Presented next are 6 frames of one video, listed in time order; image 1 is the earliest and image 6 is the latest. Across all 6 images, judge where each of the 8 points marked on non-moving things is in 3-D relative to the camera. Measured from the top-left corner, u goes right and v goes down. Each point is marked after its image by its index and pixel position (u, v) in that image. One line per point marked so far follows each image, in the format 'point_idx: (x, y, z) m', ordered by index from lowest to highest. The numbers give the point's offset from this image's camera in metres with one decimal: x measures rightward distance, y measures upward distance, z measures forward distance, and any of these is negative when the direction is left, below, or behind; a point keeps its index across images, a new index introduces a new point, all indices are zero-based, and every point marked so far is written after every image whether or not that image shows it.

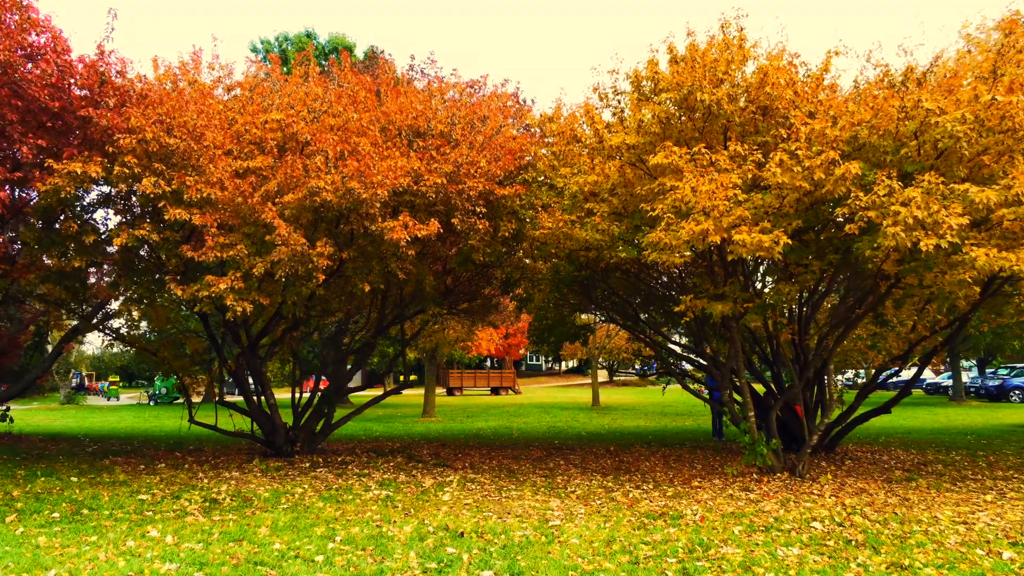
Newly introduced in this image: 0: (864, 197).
0: (+4.0, +1.0, +8.7) m
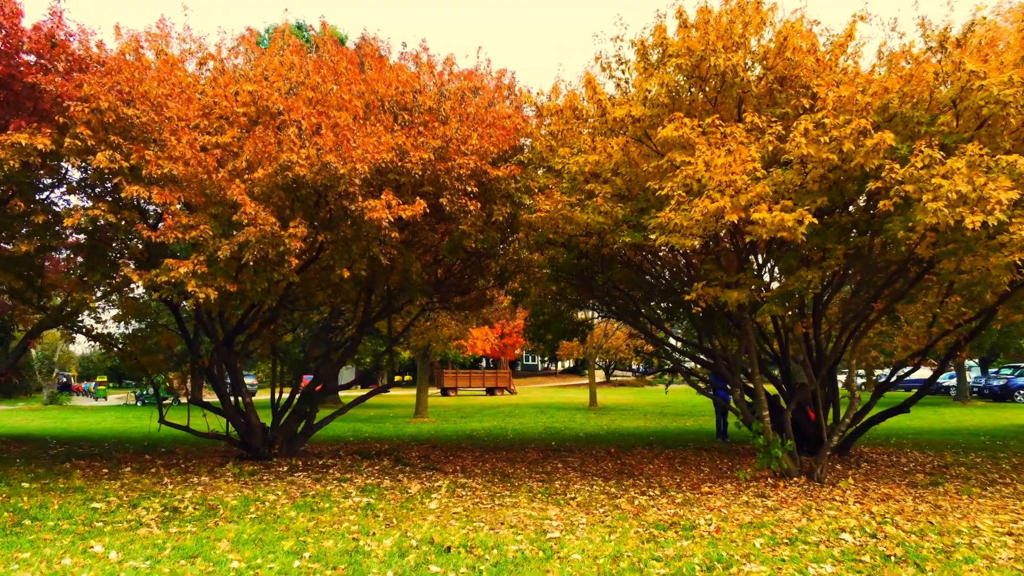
0: (+3.9, +1.2, +7.7) m
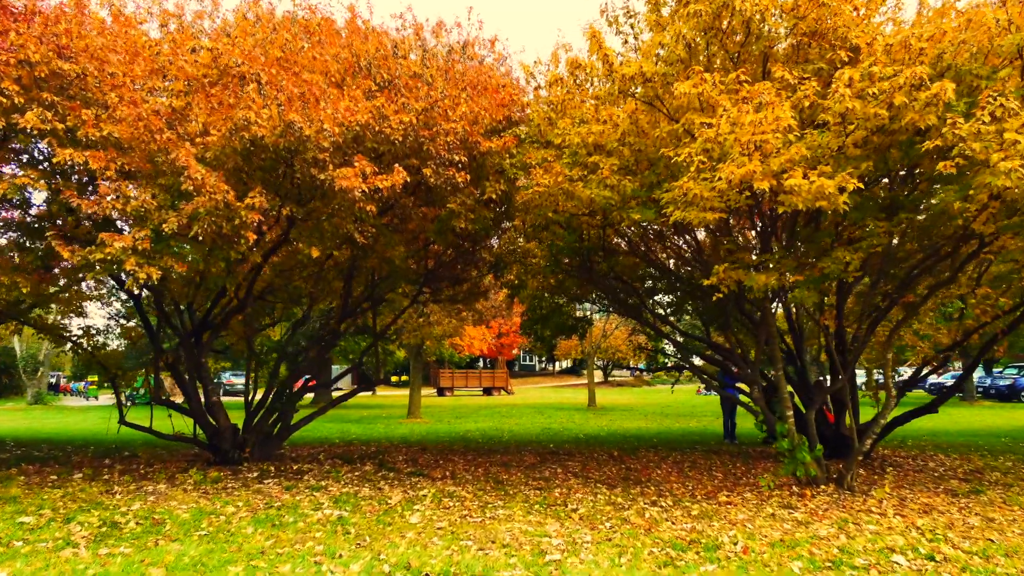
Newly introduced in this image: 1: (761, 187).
0: (+3.9, +1.4, +6.6) m
1: (+2.3, +0.9, +7.2) m
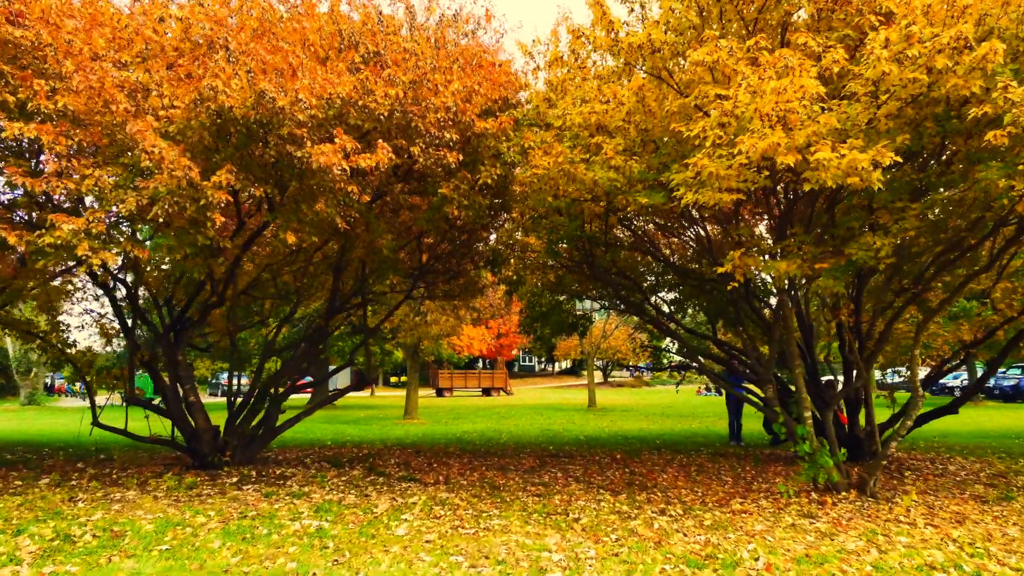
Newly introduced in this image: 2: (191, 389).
0: (+3.8, +1.5, +5.9) m
1: (+2.3, +1.0, +6.4) m
2: (-4.7, -1.5, +11.1) m
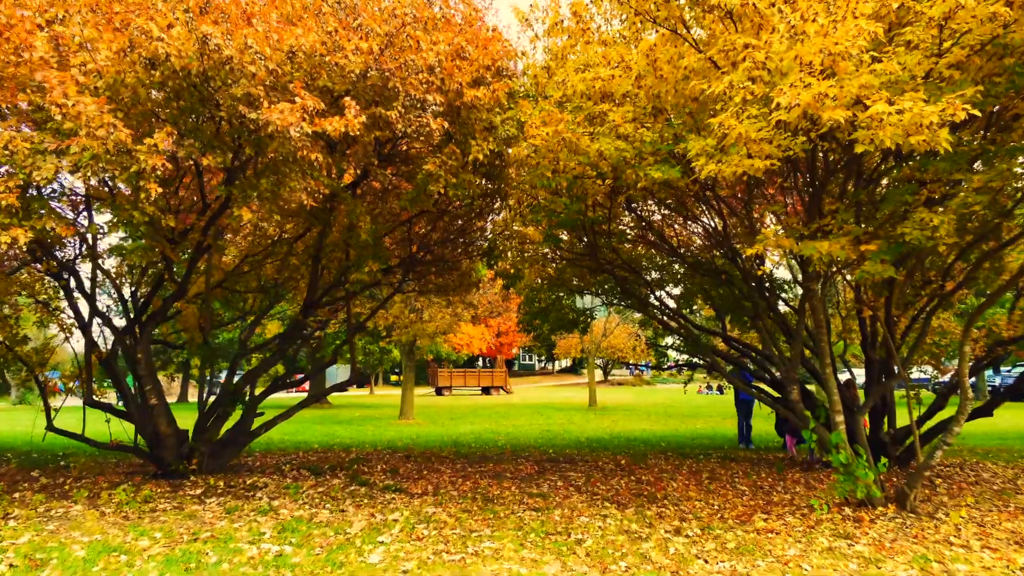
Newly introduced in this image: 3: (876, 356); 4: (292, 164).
0: (+3.7, +1.6, +4.8) m
1: (+2.2, +1.2, +5.4) m
2: (-4.7, -1.3, +10.1) m
3: (+5.1, -1.0, +10.8) m
4: (-2.1, +1.2, +7.5) m
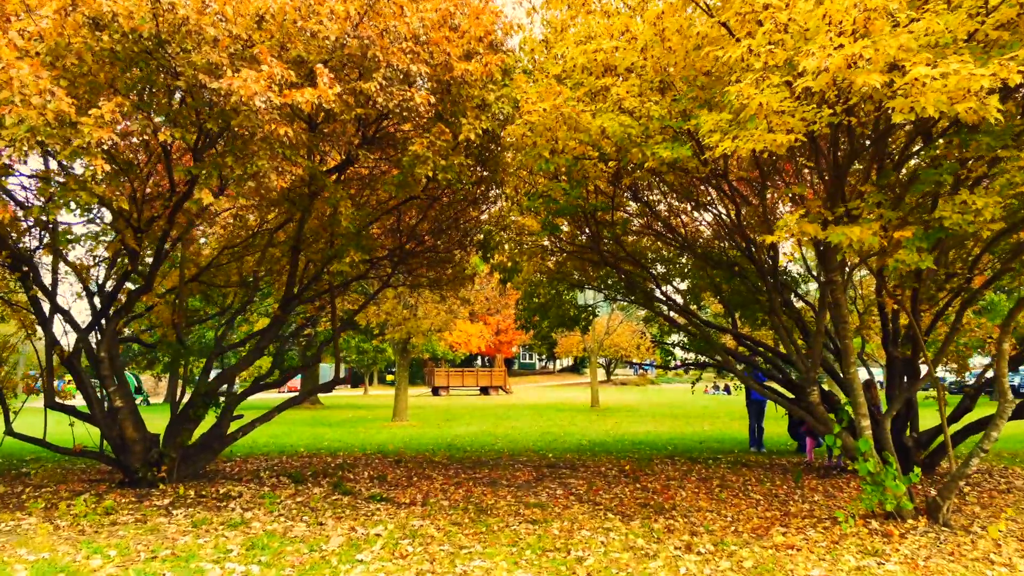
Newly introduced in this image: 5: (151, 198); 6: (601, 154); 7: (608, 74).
0: (+3.7, +1.7, +4.1) m
1: (+2.2, +1.2, +4.7) m
2: (-4.8, -1.3, +9.4) m
3: (+5.1, -0.9, +10.1) m
4: (-2.2, +1.3, +6.8) m
5: (-3.8, +1.0, +8.2) m
6: (+0.9, +1.3, +7.5) m
7: (+0.9, +2.0, +7.2) m
